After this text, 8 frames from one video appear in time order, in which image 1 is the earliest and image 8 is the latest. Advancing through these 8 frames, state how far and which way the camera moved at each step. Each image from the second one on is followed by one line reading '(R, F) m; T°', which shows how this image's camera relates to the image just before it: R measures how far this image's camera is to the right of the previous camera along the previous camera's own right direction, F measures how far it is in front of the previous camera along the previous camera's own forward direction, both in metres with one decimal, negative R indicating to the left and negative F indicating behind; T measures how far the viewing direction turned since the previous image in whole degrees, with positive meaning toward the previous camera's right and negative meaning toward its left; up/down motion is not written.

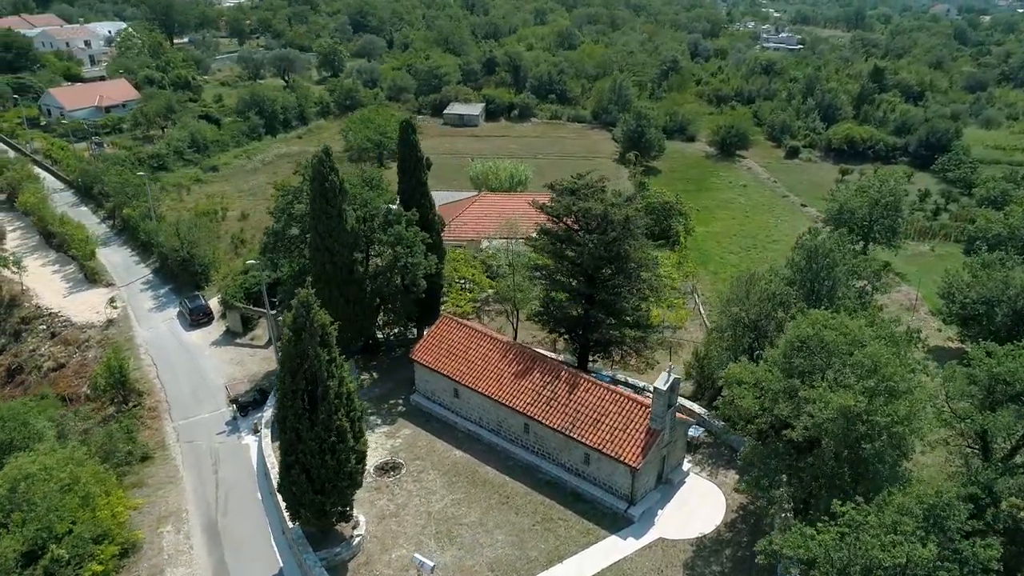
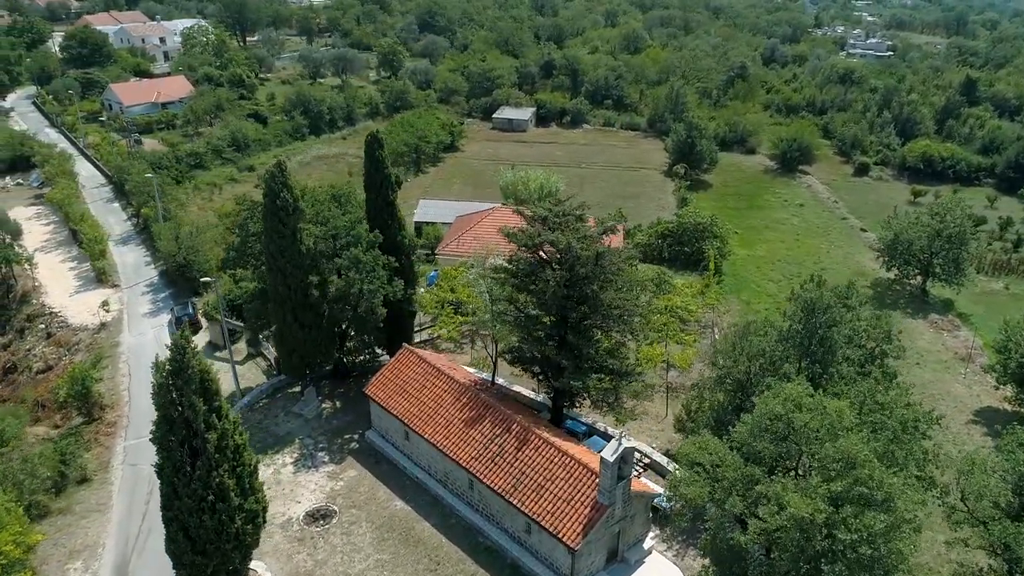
(+2.8, +2.2) m; -6°
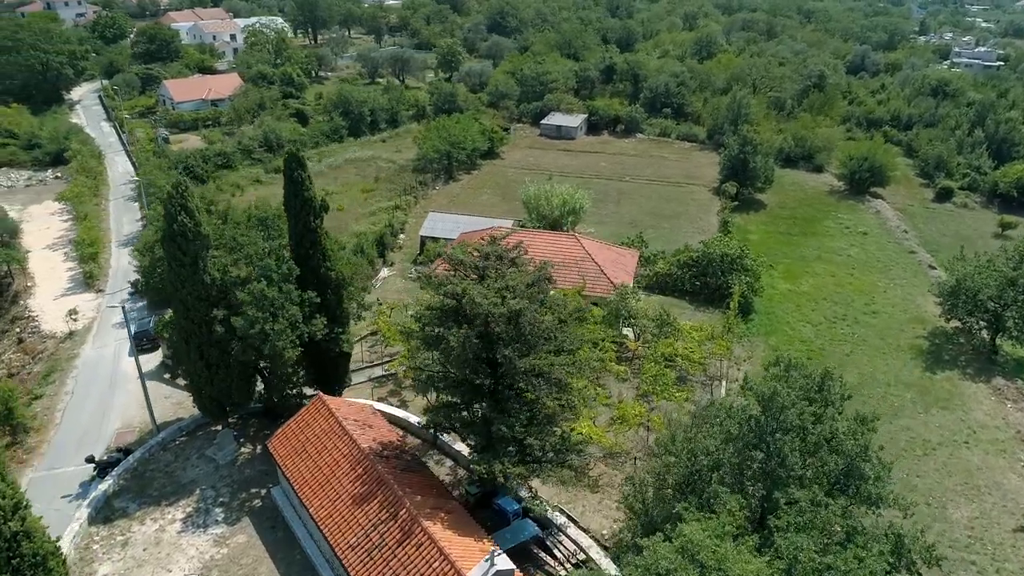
(+3.4, +3.1) m; -6°
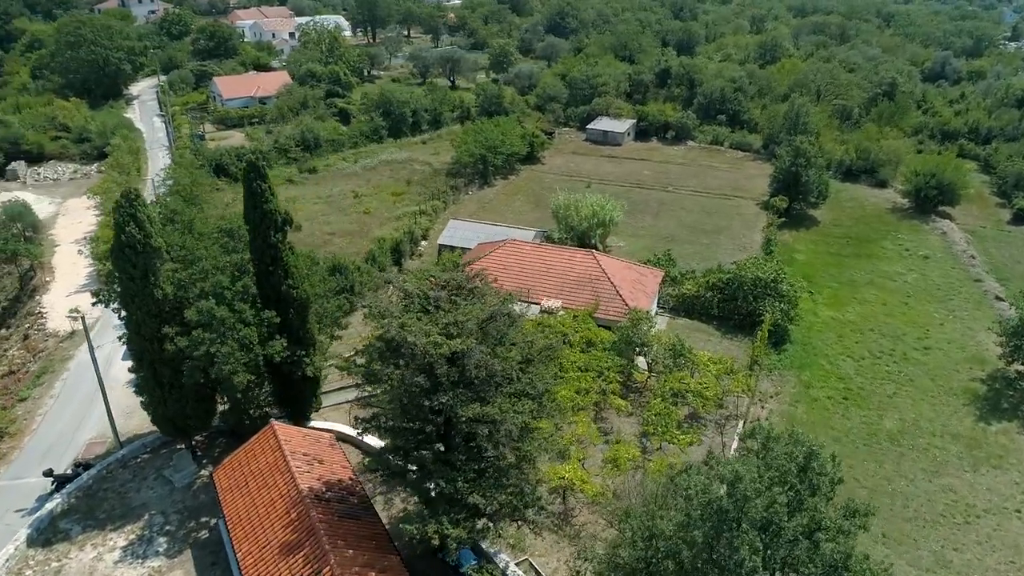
(+1.9, +1.8) m; -5°
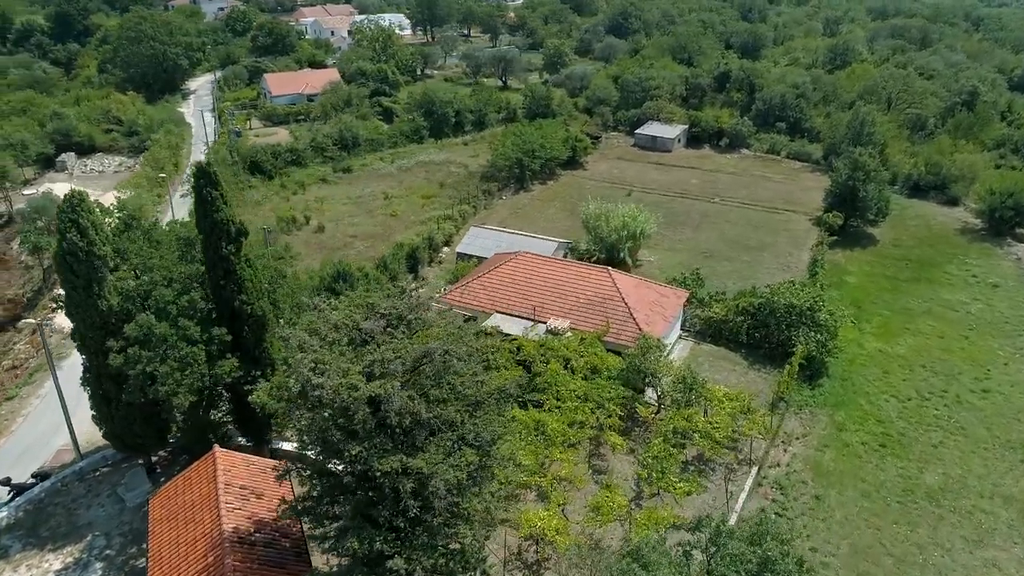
(+1.9, +1.7) m; -5°
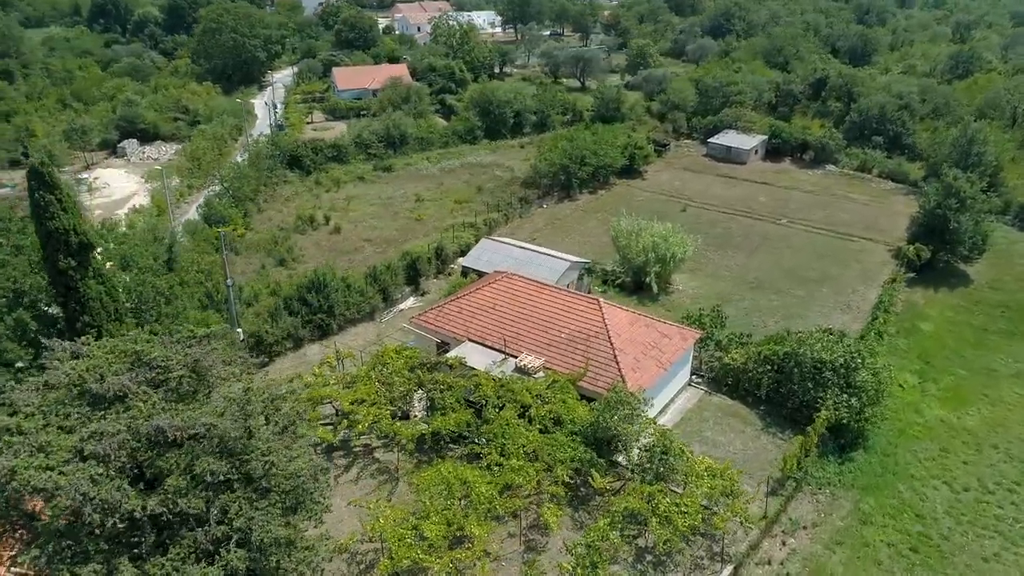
(+3.8, +3.3) m; -8°
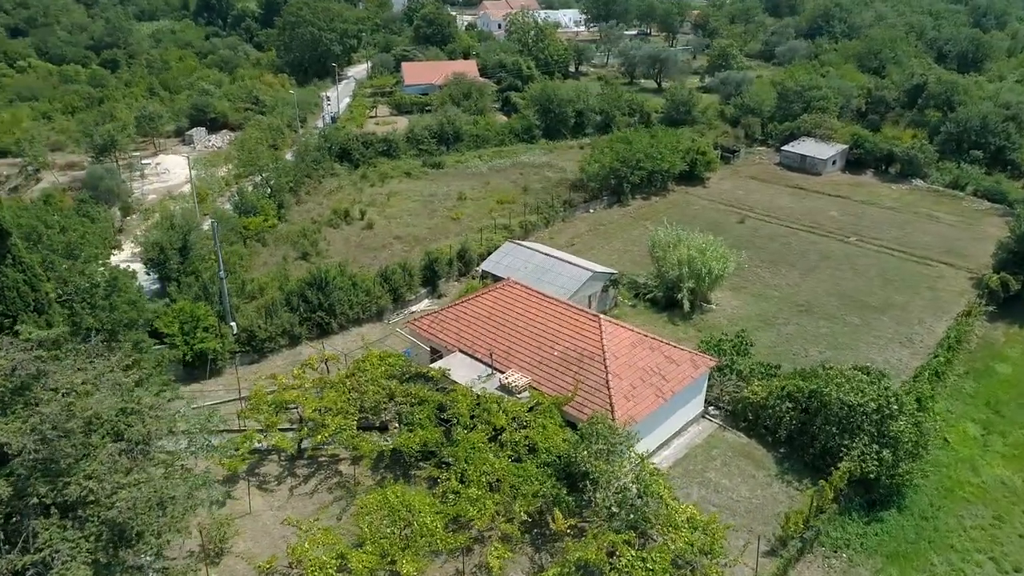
(+2.6, +1.8) m; -7°
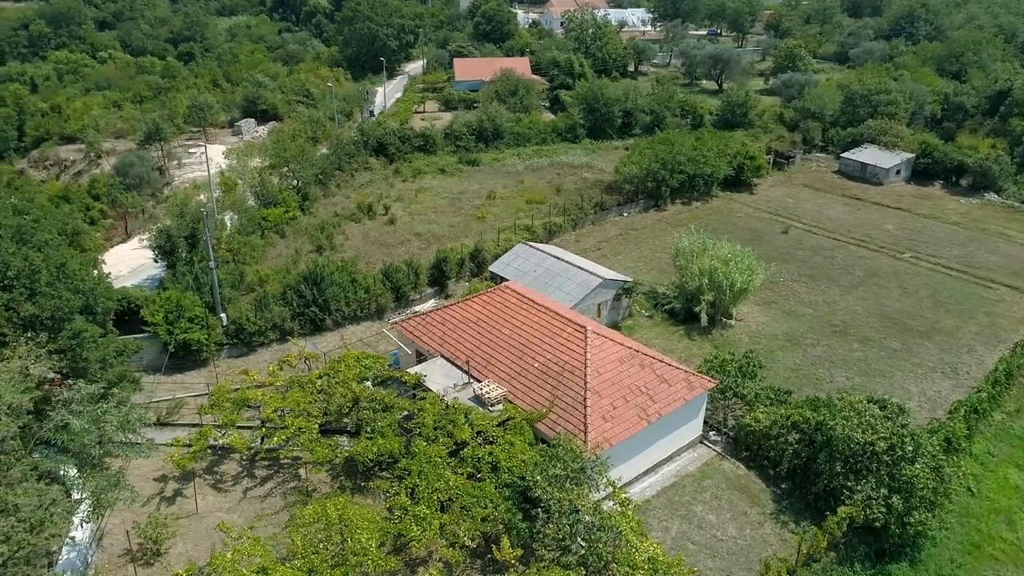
(+2.2, +1.3) m; -5°
